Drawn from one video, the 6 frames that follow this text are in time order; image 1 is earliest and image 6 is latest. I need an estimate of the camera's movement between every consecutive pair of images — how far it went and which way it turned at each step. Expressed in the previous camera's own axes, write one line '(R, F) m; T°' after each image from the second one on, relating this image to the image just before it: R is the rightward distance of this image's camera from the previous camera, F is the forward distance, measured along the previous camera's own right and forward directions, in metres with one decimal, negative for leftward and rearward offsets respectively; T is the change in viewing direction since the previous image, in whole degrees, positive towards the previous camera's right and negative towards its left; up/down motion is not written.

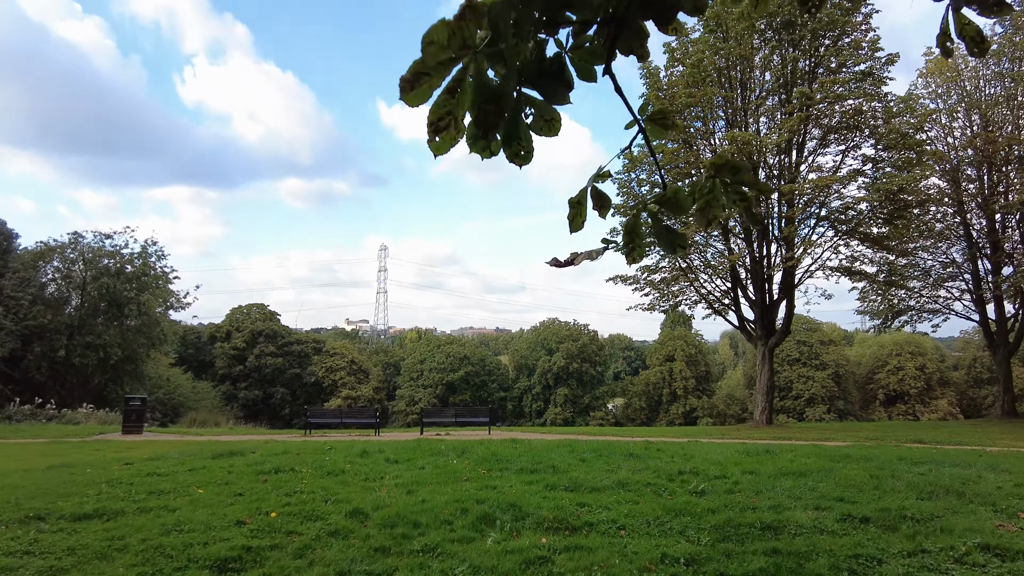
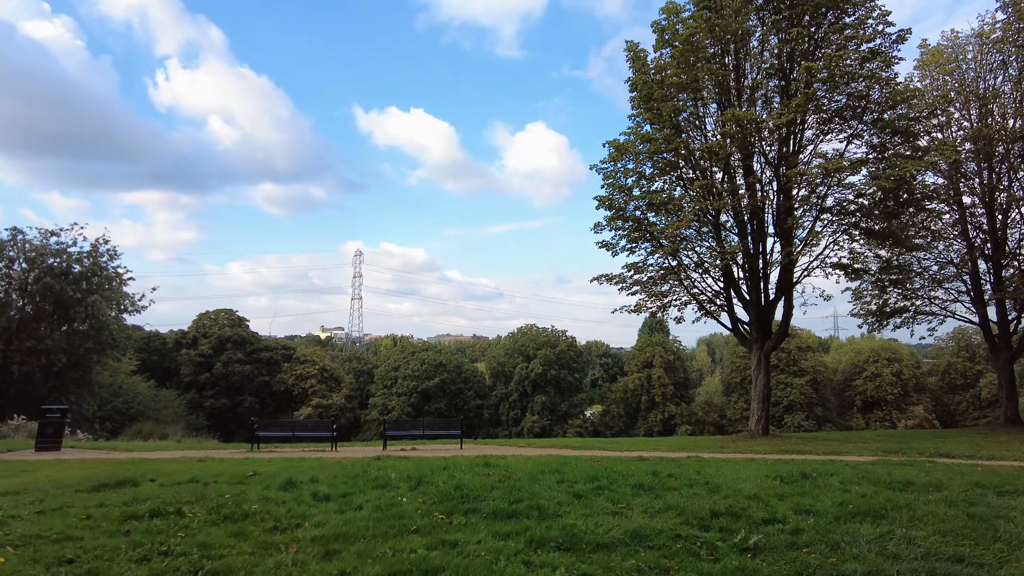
(+0.1, +2.0) m; +2°
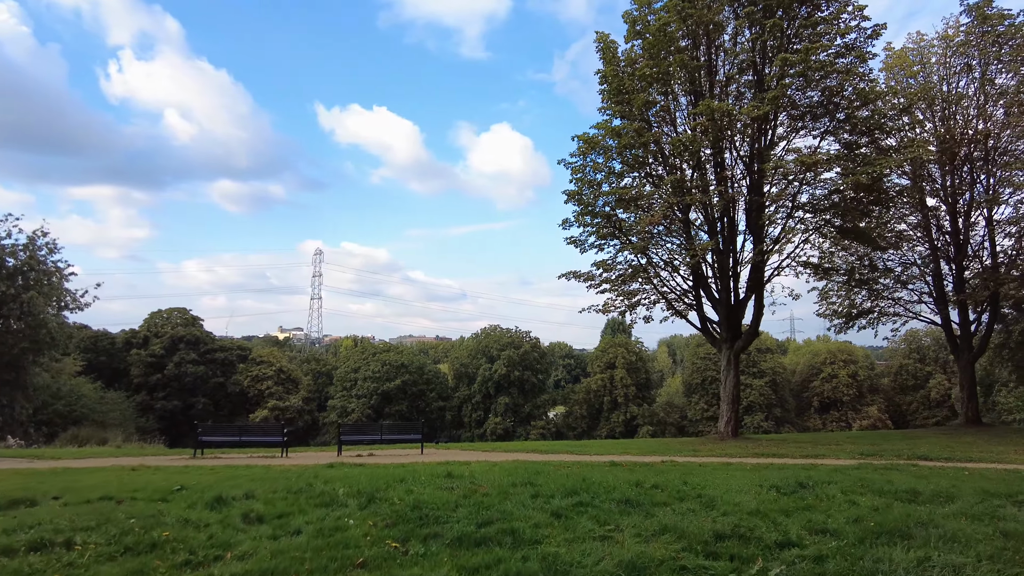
(-0.1, +0.9) m; +4°
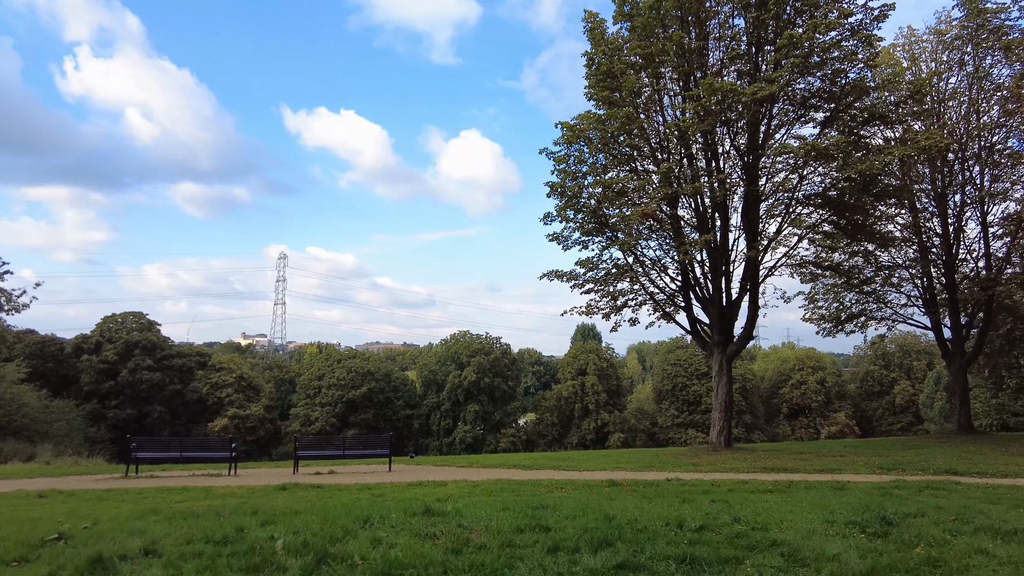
(-0.3, +1.6) m; +3°
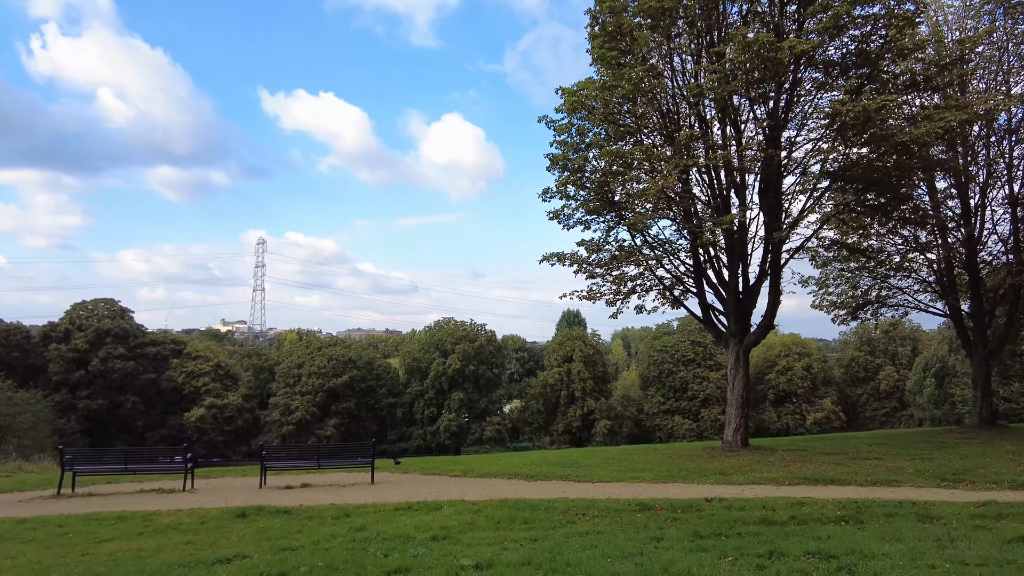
(-0.4, +1.9) m; +2°
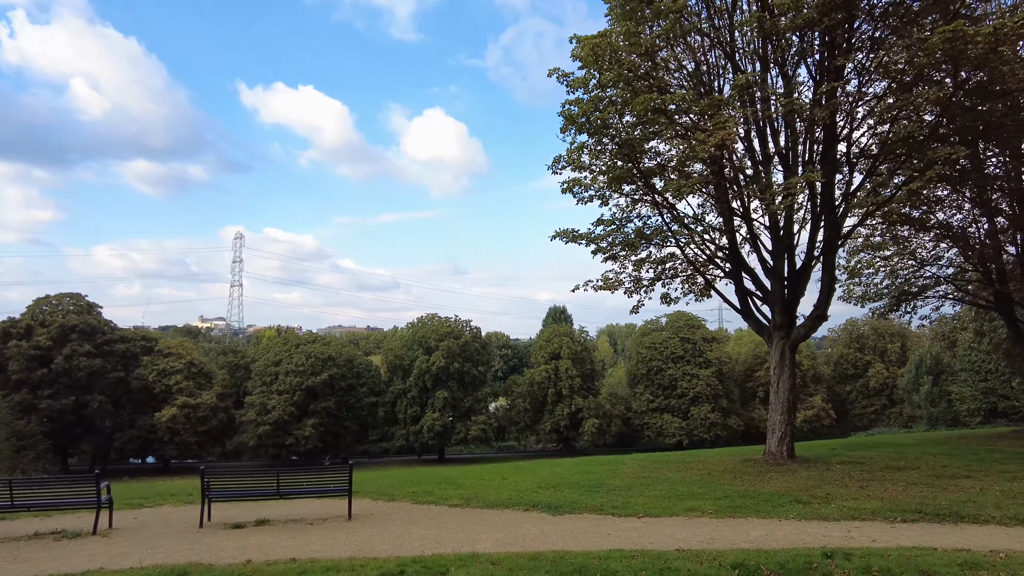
(-0.6, +2.8) m; +2°
